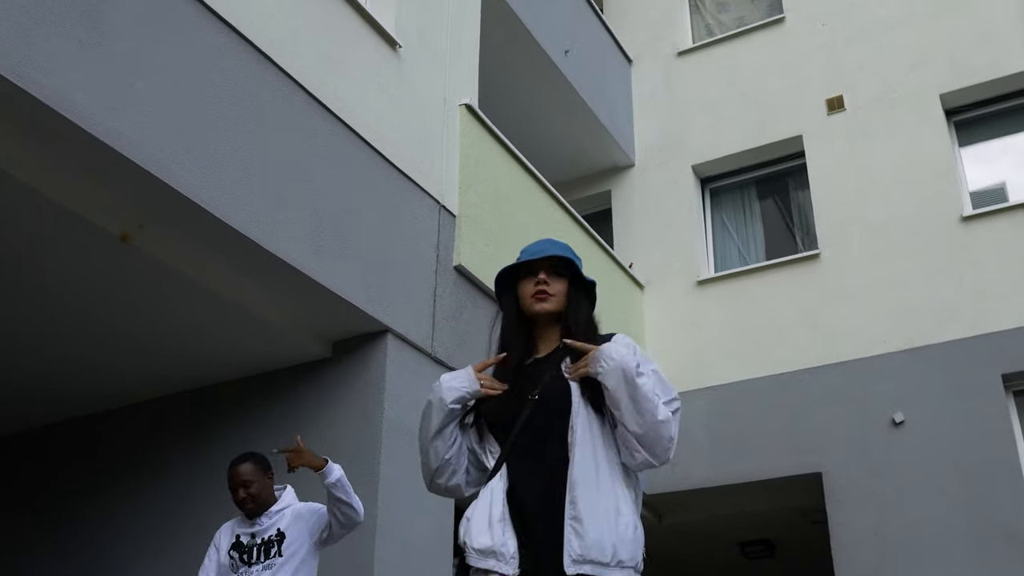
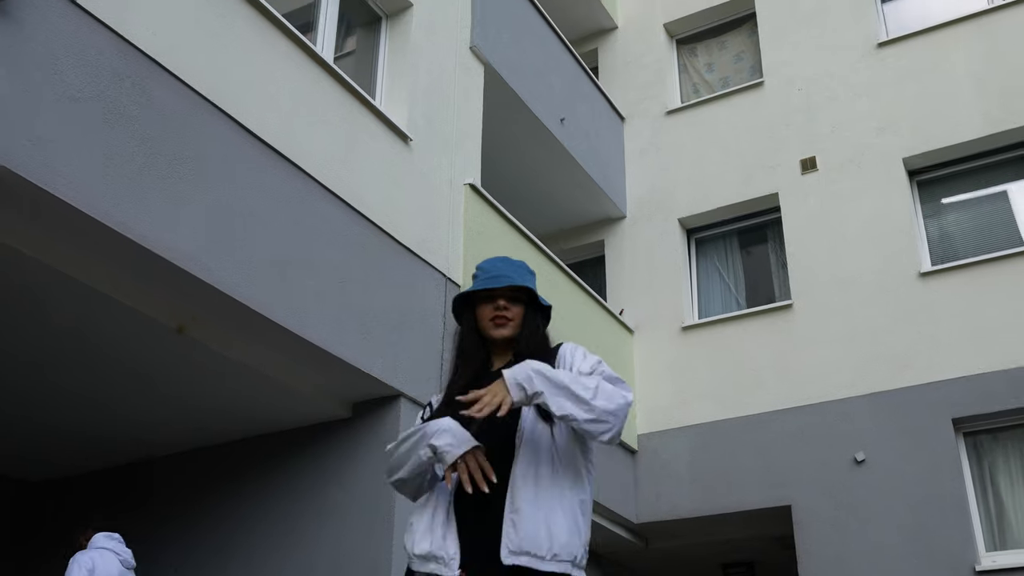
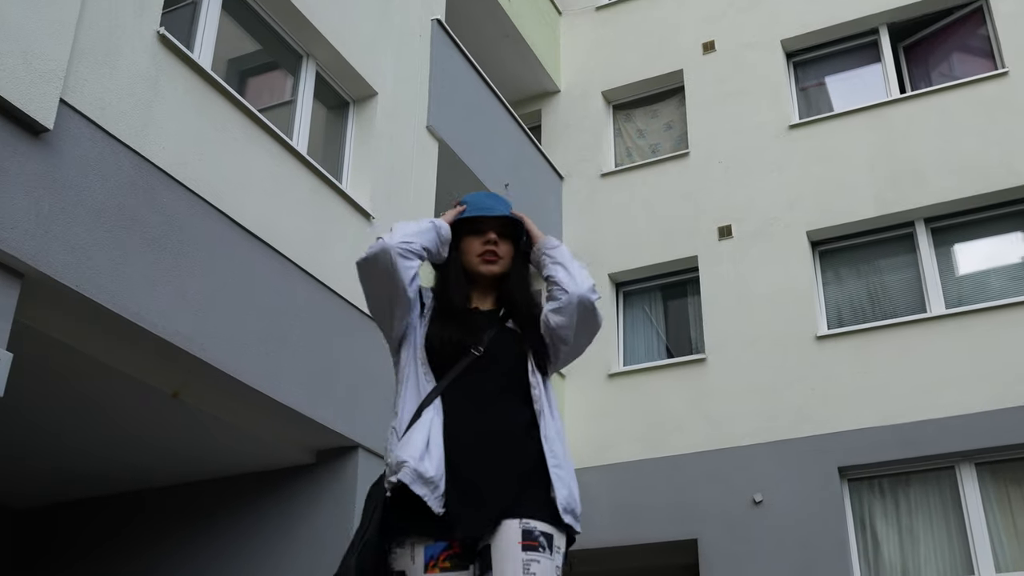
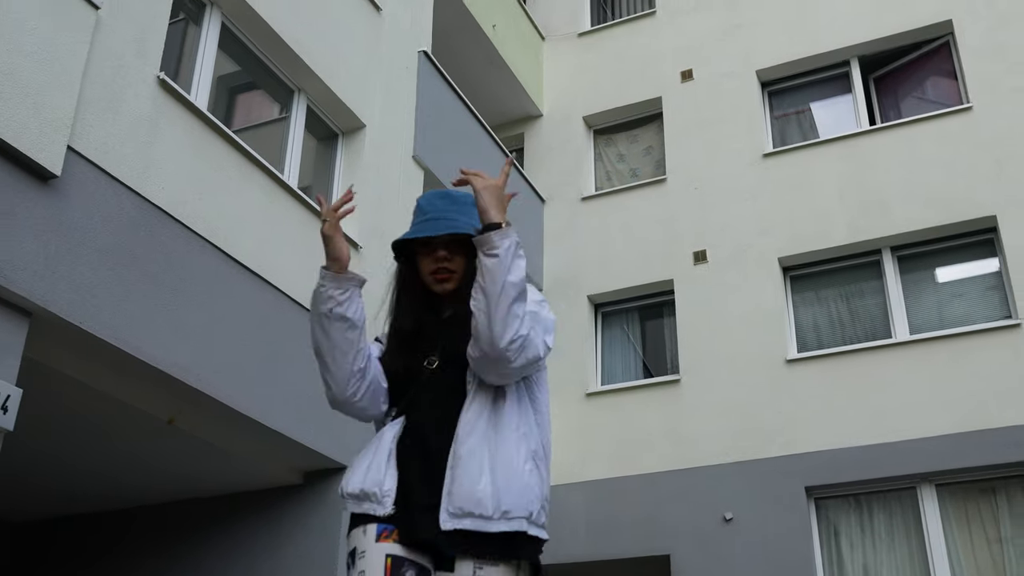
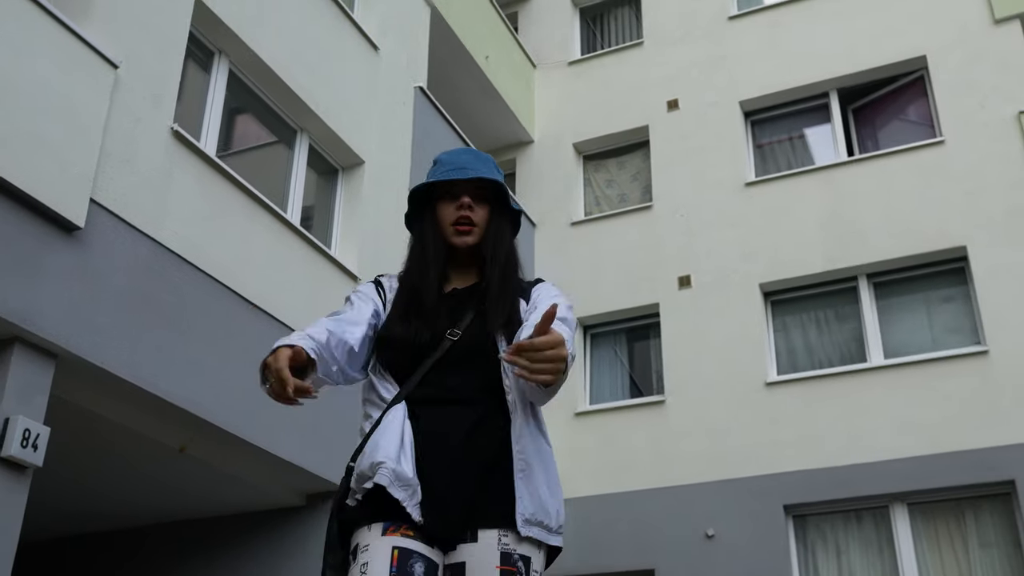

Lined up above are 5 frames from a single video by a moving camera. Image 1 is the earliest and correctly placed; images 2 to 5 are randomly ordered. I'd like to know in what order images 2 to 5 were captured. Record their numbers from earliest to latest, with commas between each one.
2, 3, 4, 5
